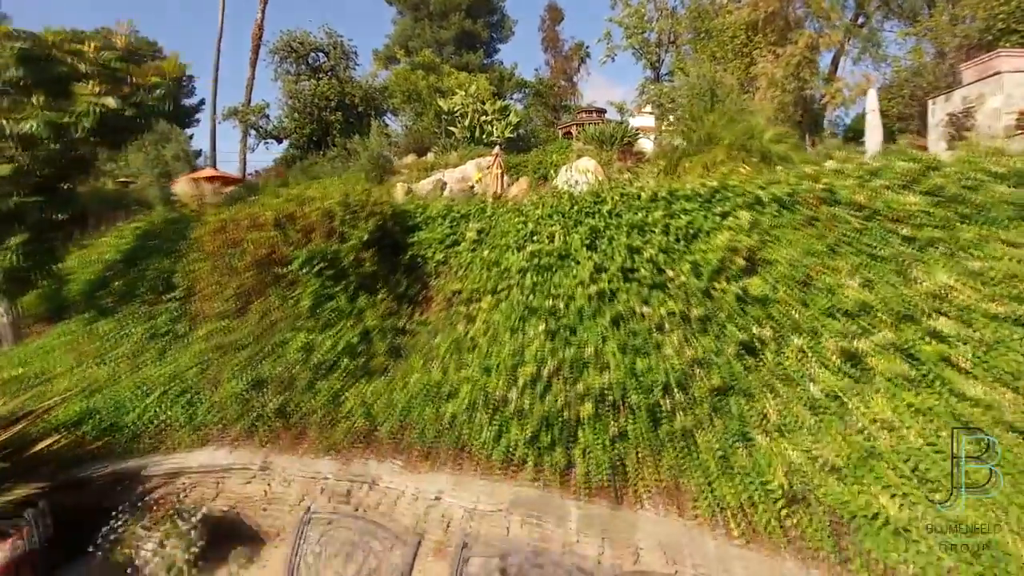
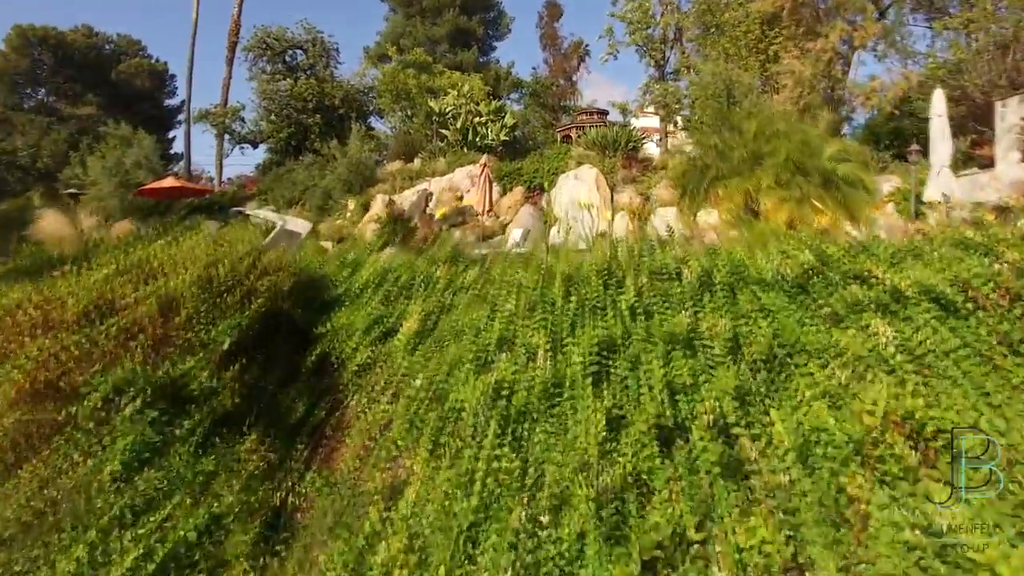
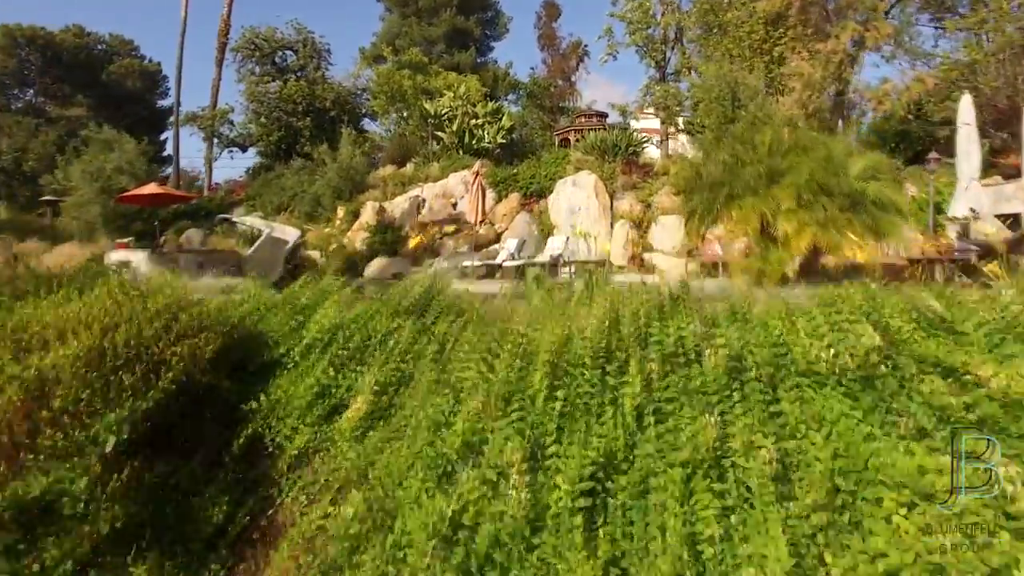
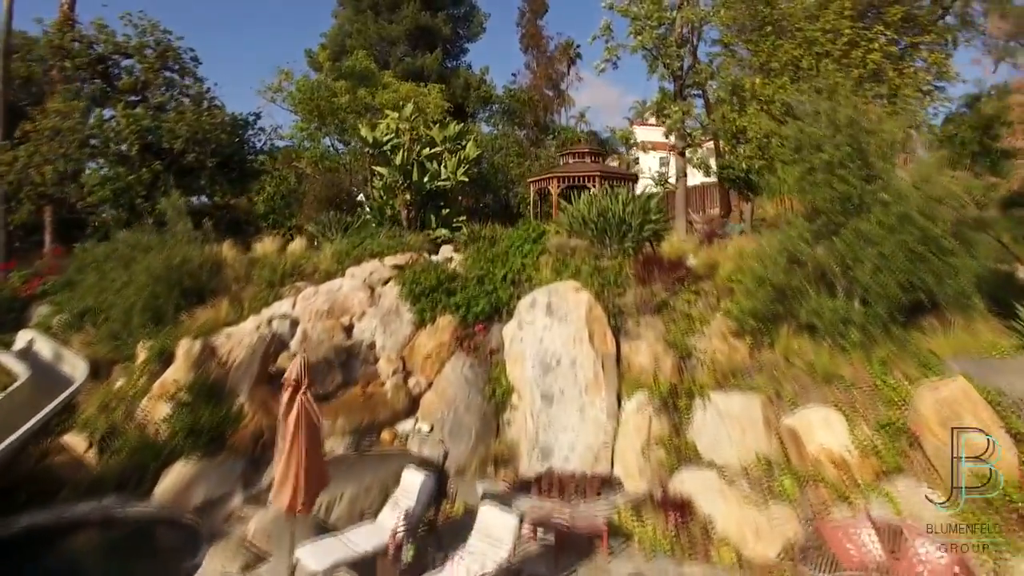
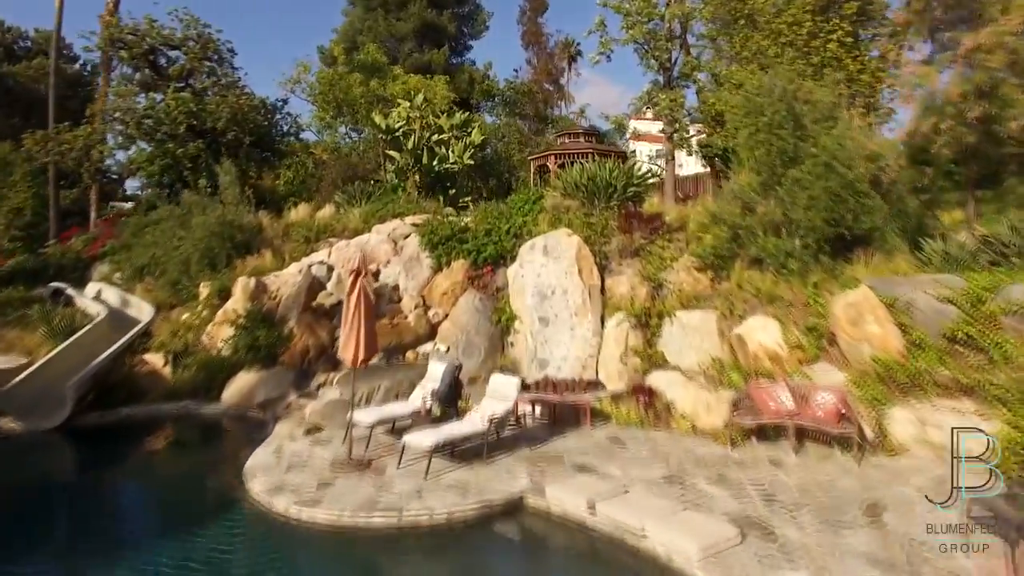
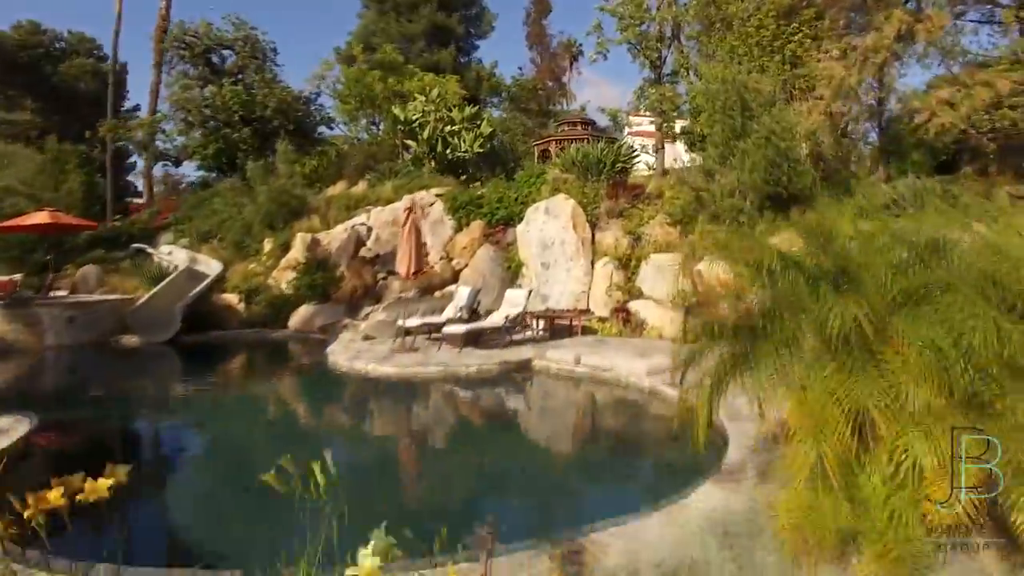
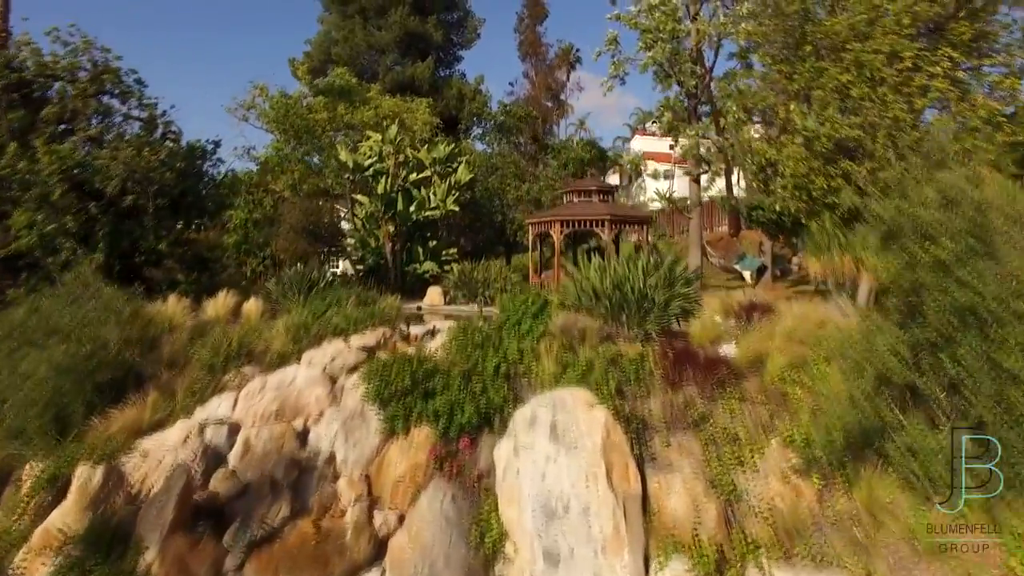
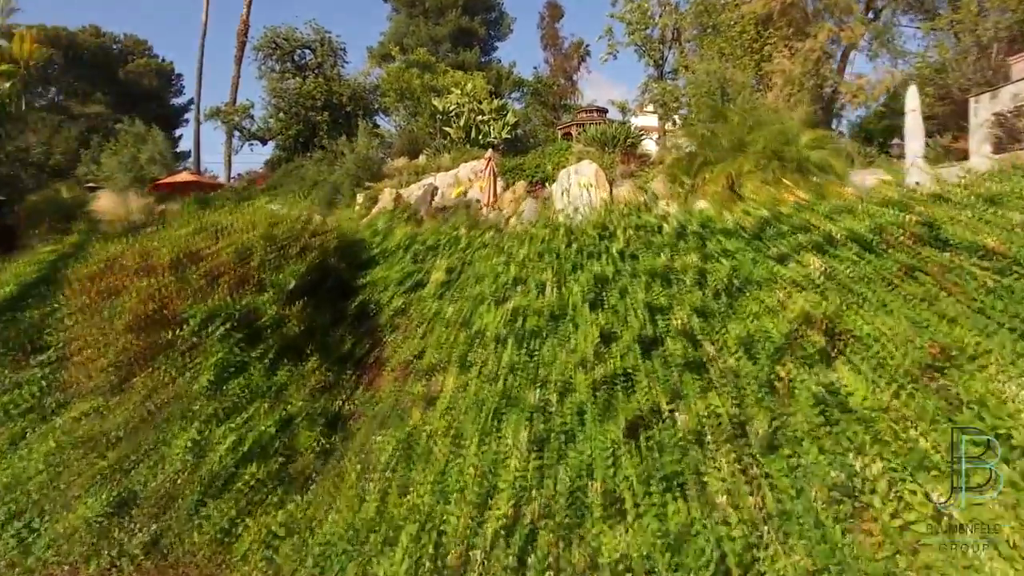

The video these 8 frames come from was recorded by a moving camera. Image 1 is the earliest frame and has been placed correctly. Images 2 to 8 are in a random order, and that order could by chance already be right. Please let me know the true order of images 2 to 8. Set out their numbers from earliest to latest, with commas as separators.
8, 2, 3, 6, 5, 4, 7
